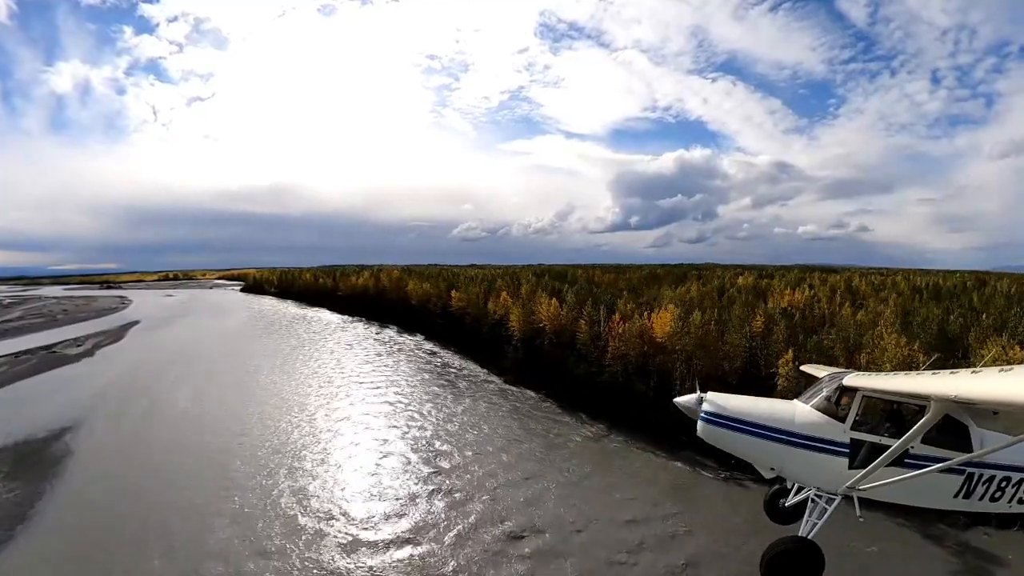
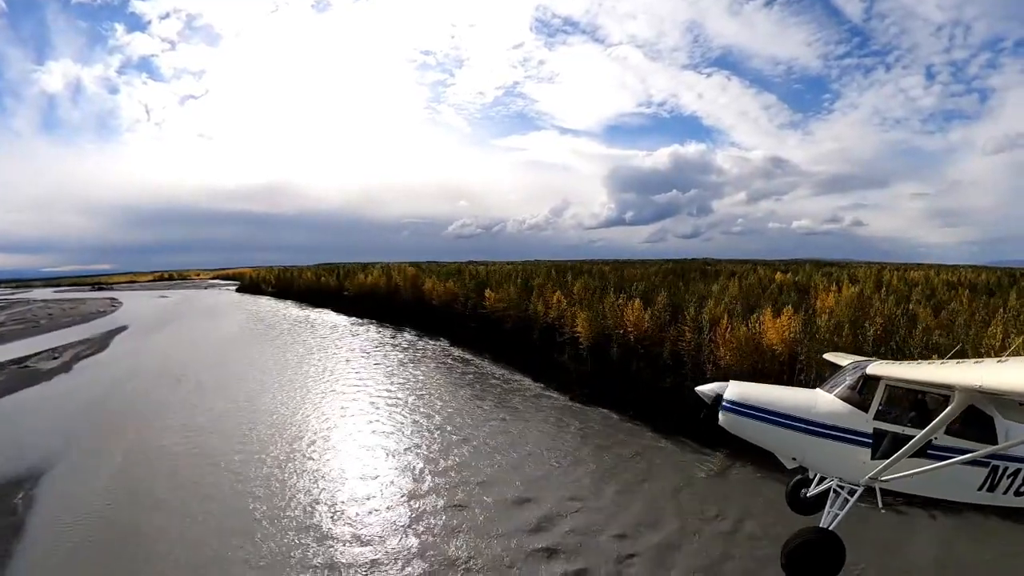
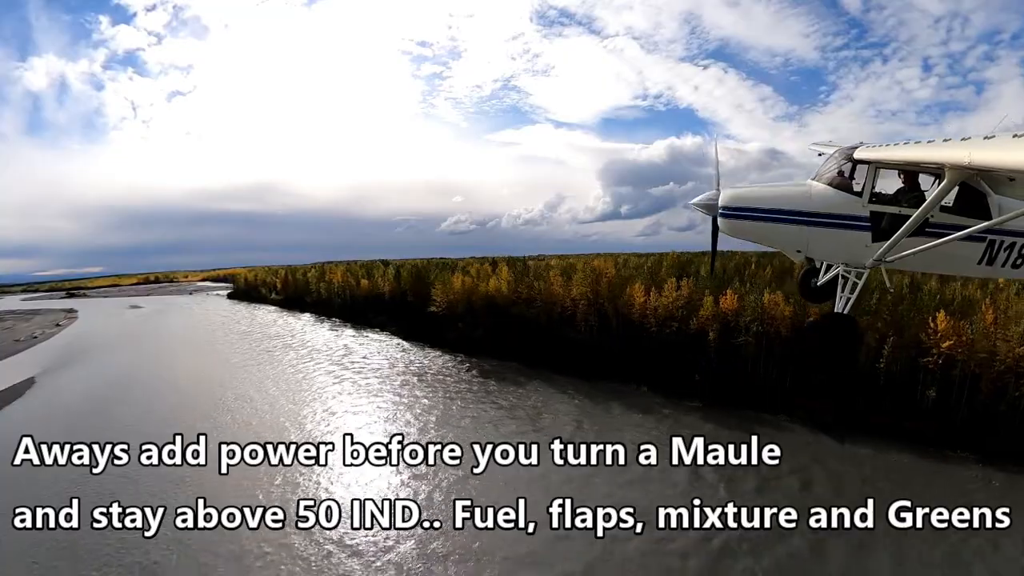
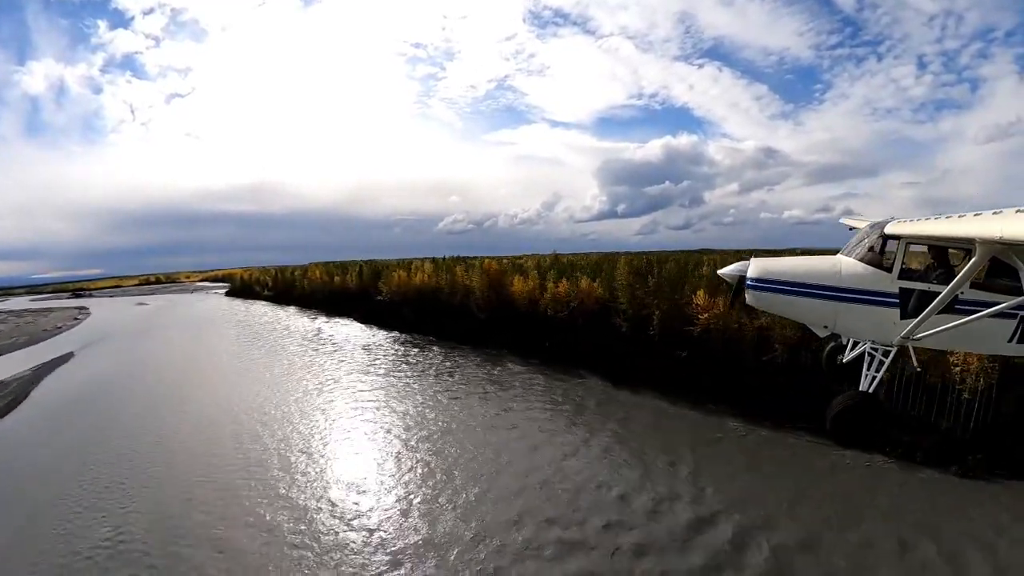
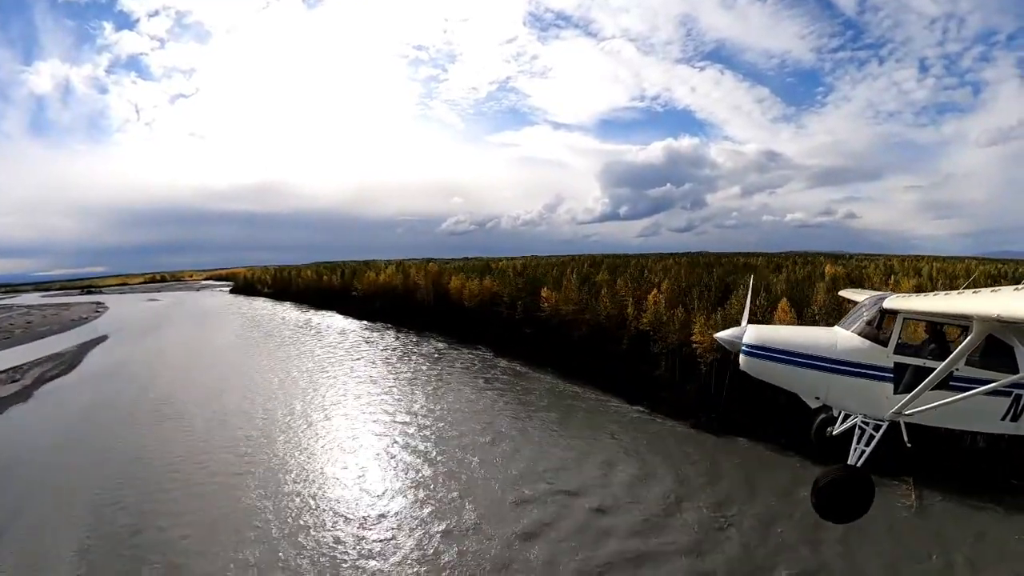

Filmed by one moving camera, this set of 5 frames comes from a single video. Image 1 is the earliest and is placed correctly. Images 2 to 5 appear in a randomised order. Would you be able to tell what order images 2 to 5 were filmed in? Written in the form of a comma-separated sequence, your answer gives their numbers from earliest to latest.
2, 5, 4, 3
